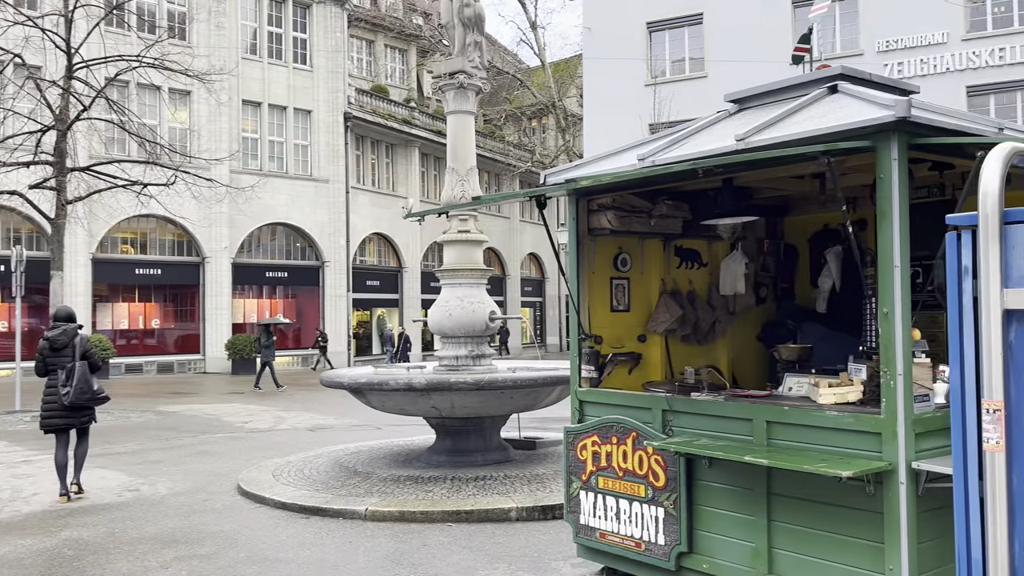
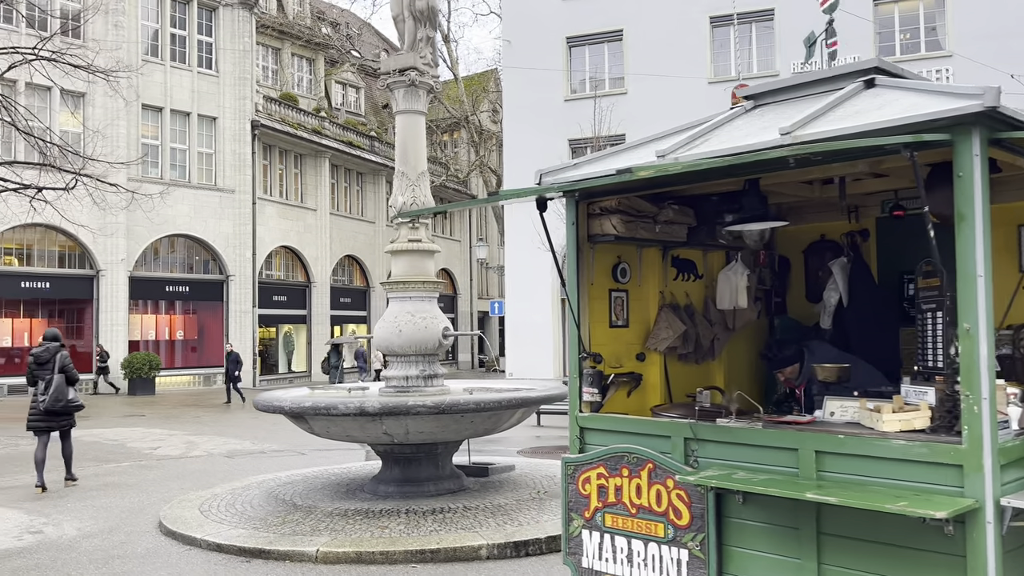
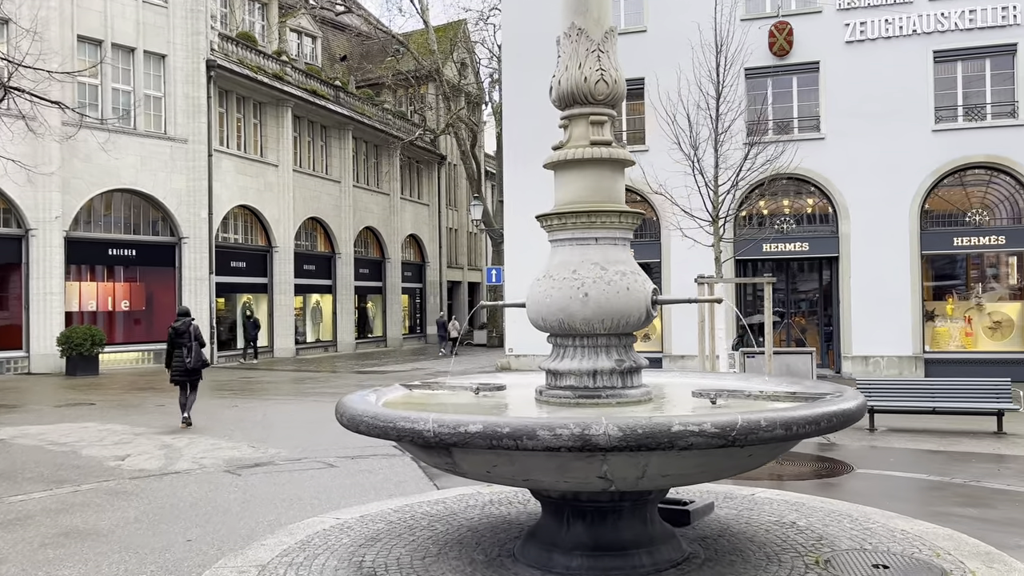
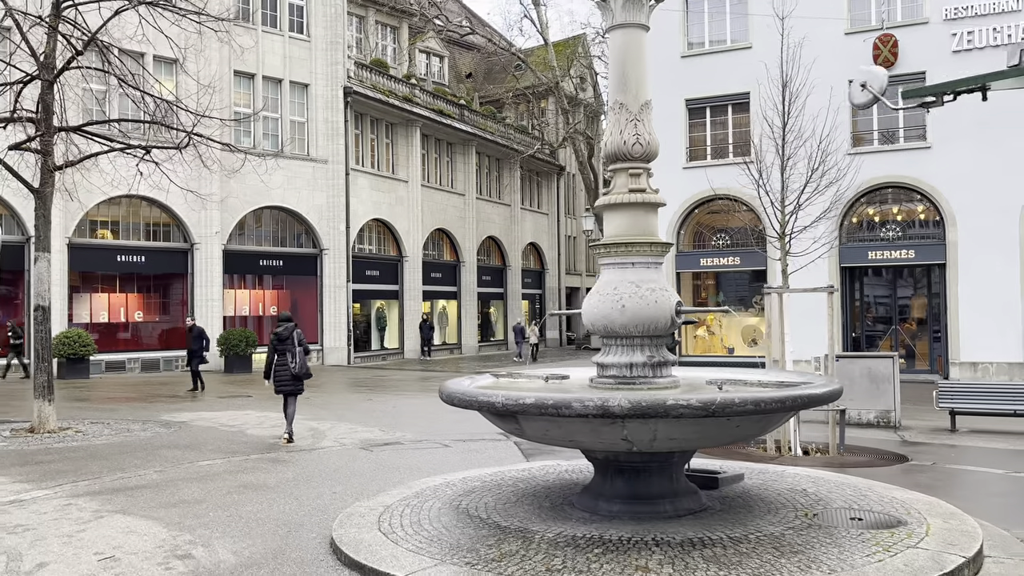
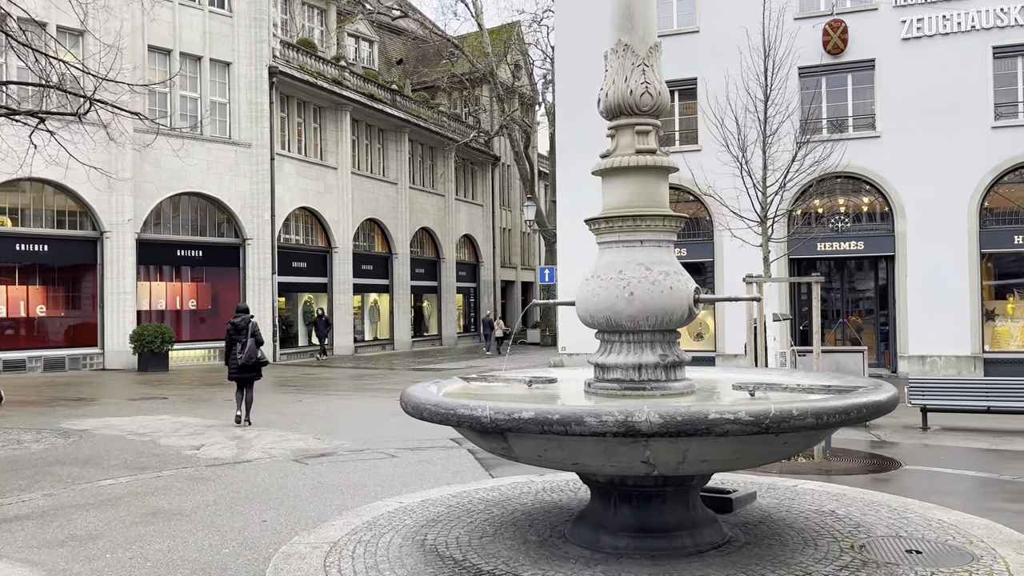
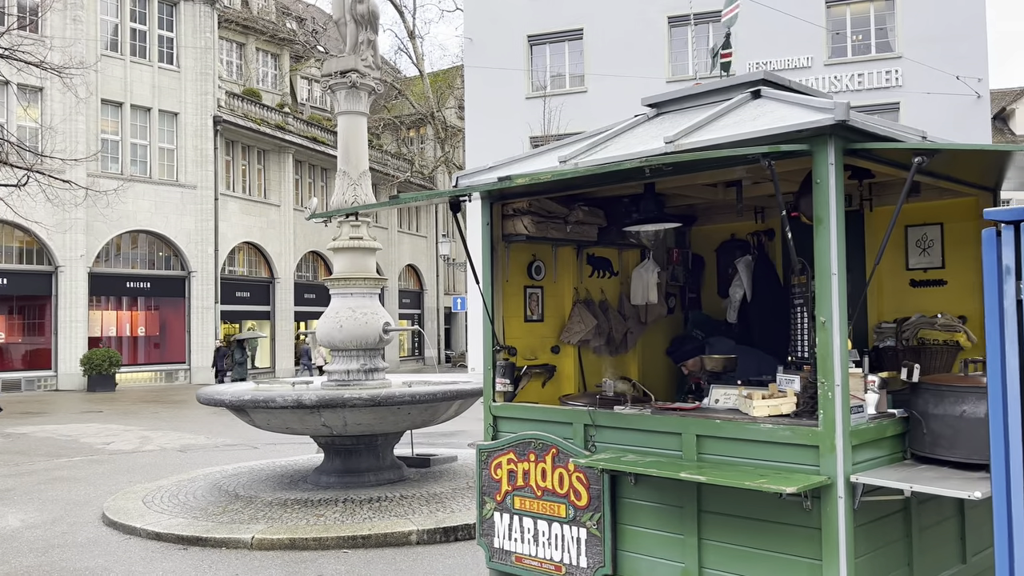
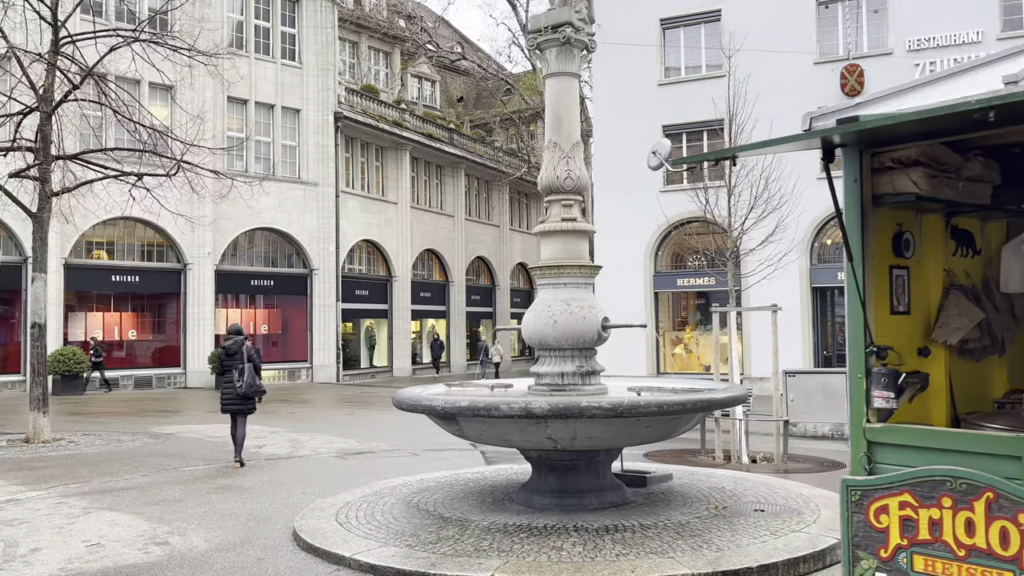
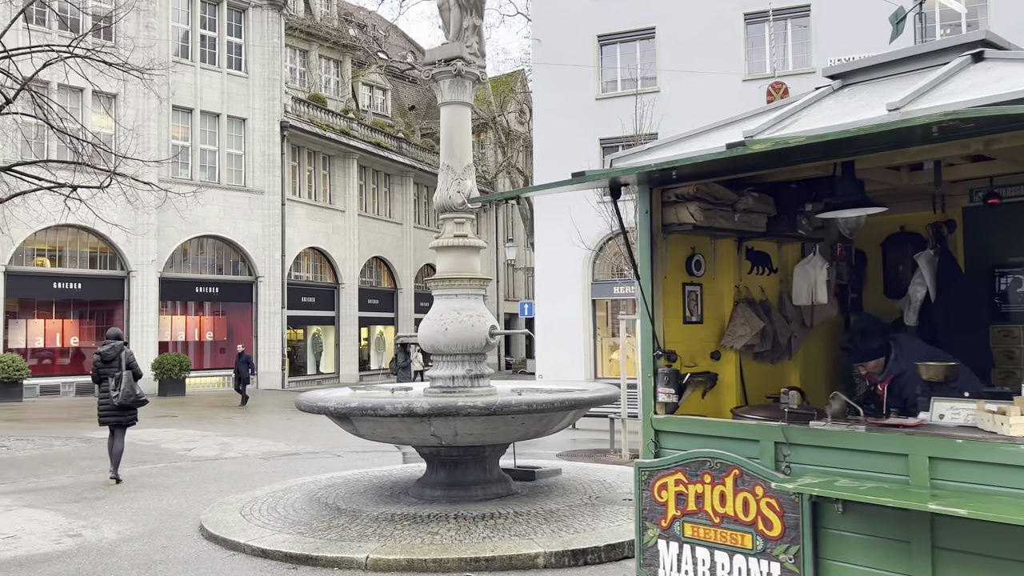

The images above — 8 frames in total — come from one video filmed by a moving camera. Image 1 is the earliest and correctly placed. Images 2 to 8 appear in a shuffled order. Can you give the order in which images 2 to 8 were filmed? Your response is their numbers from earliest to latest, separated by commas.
6, 2, 8, 7, 4, 5, 3
